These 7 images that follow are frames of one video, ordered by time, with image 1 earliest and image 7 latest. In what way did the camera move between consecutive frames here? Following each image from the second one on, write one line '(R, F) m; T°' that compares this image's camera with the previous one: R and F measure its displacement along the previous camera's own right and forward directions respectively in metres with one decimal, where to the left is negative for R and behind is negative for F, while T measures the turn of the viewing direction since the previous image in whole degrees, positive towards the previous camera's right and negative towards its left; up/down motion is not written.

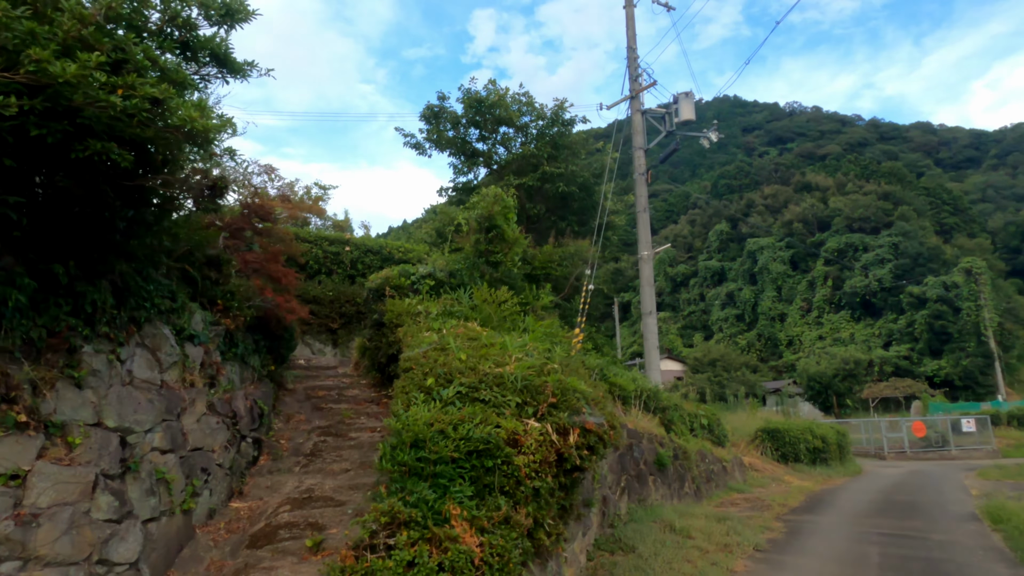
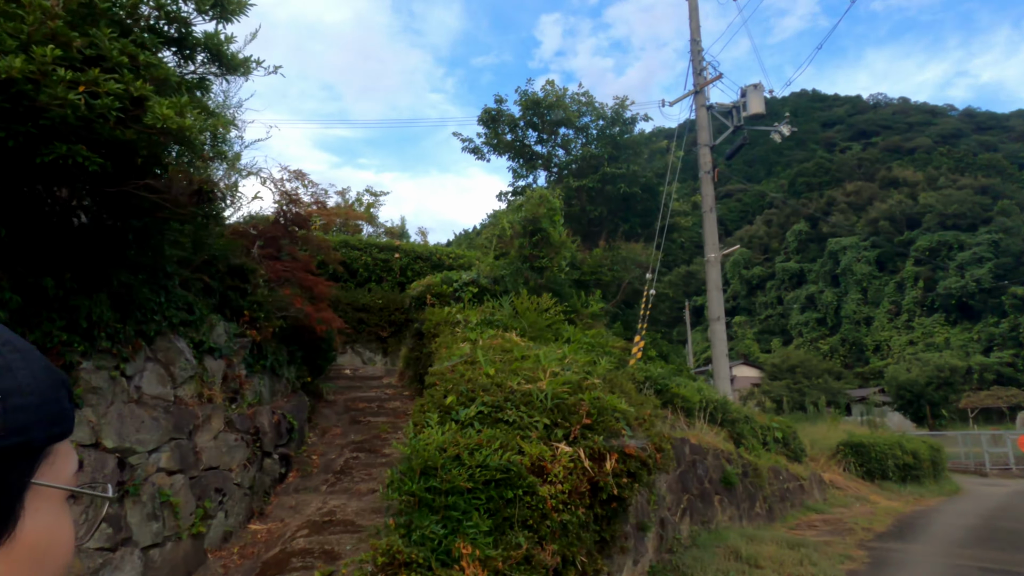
(+0.3, +0.5) m; -6°
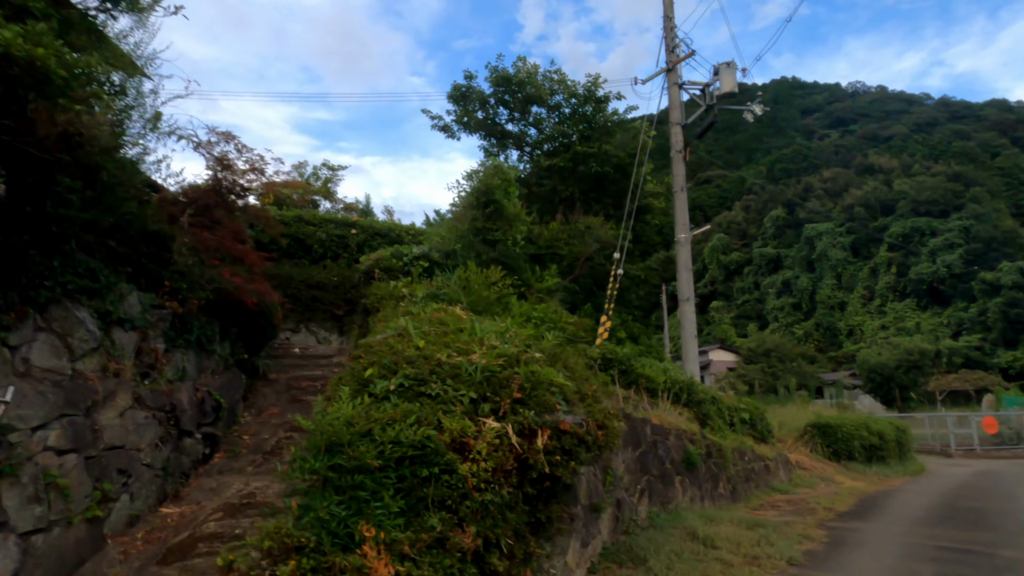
(+0.3, +0.3) m; +2°
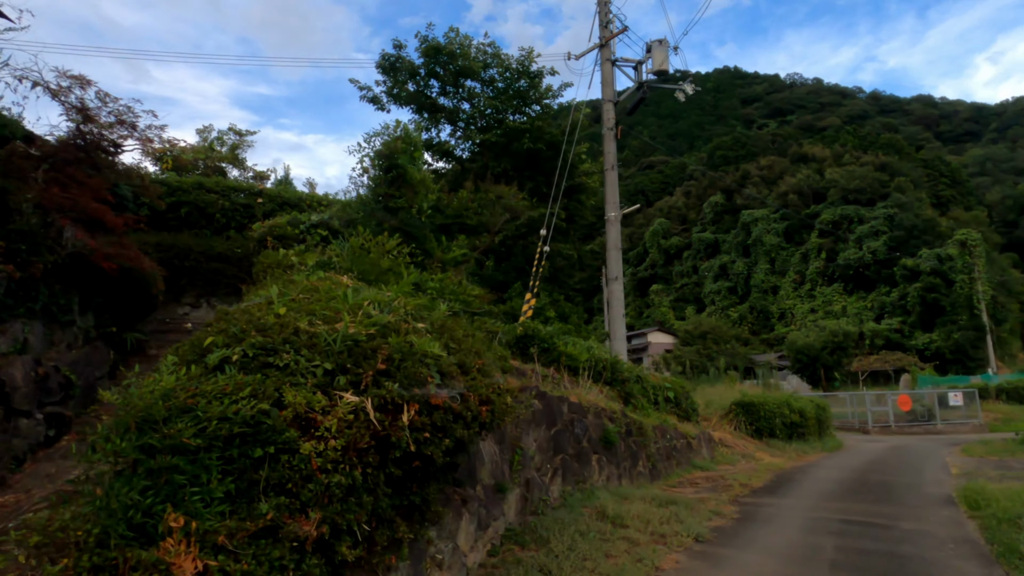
(+0.4, +0.3) m; +5°
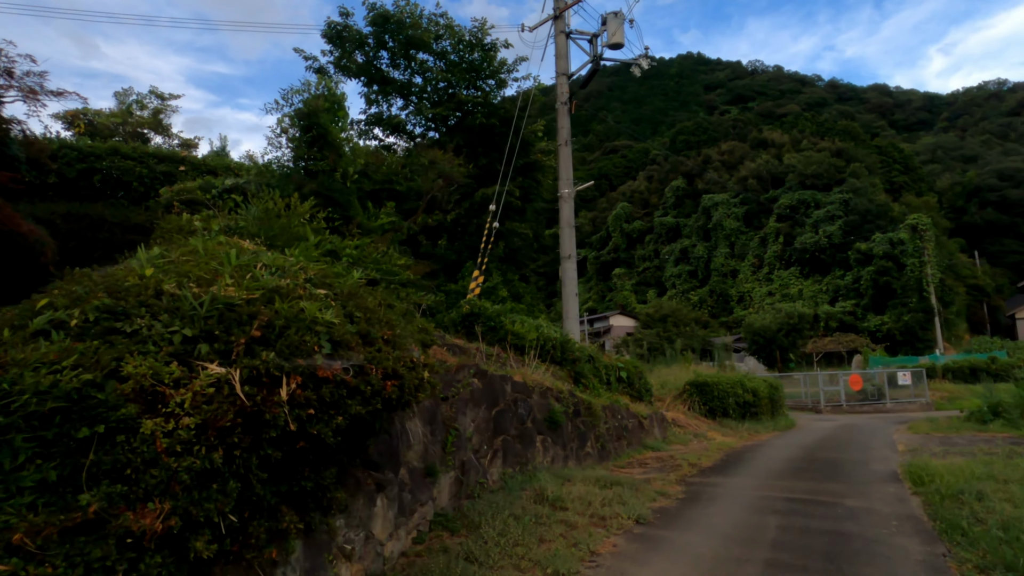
(+0.3, +0.4) m; +3°
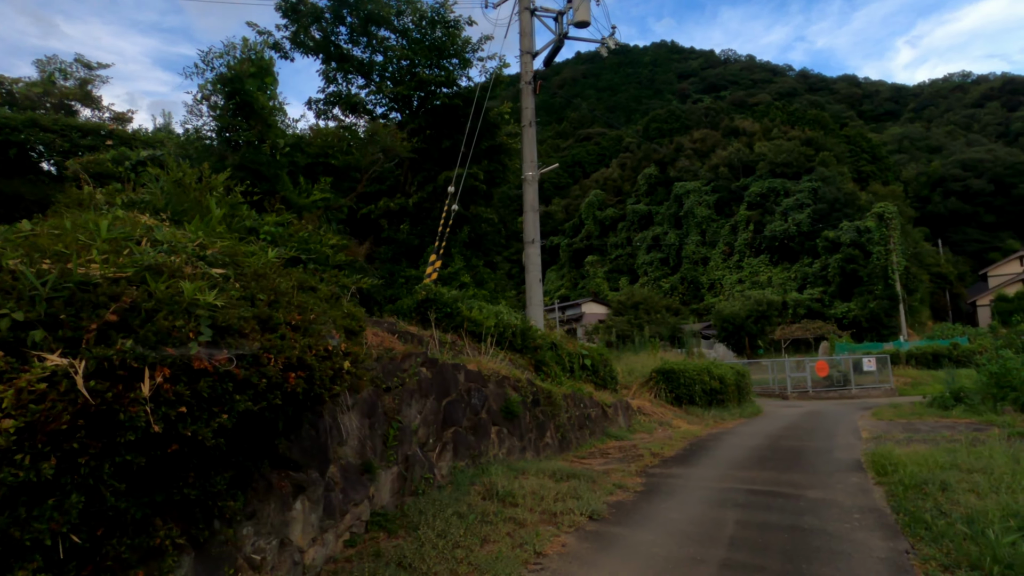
(+0.3, +0.4) m; +2°
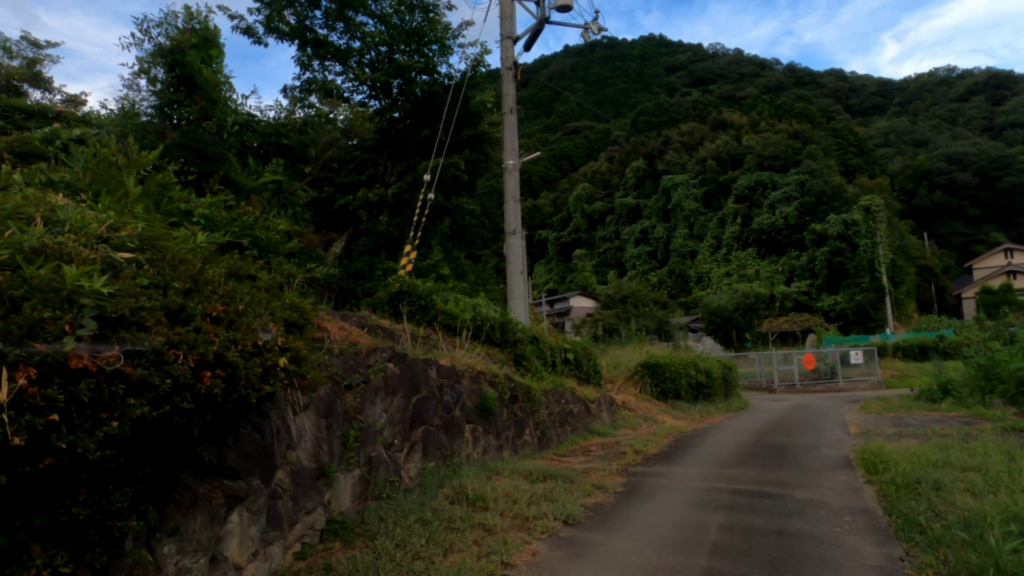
(+0.2, +0.4) m; +1°
